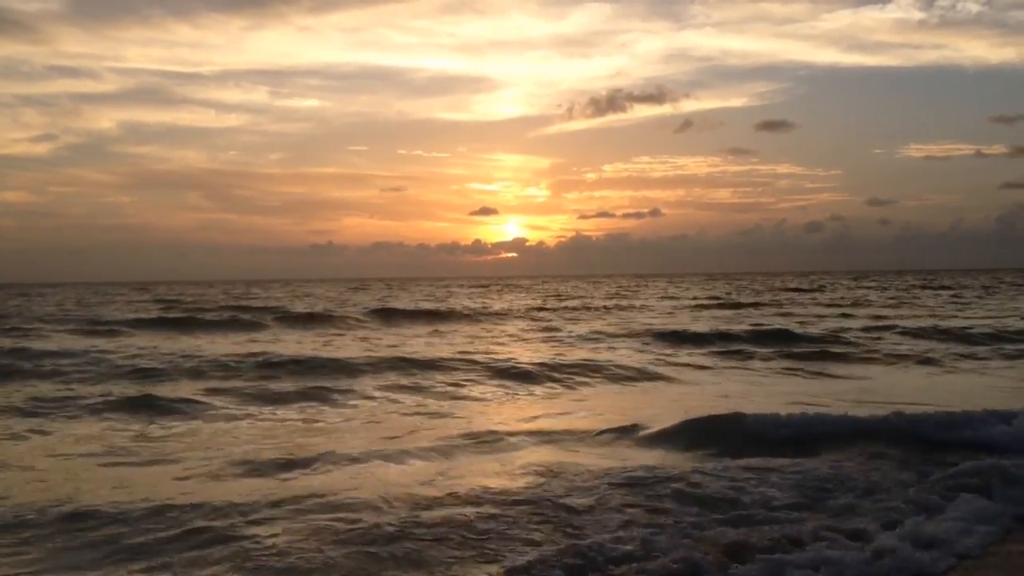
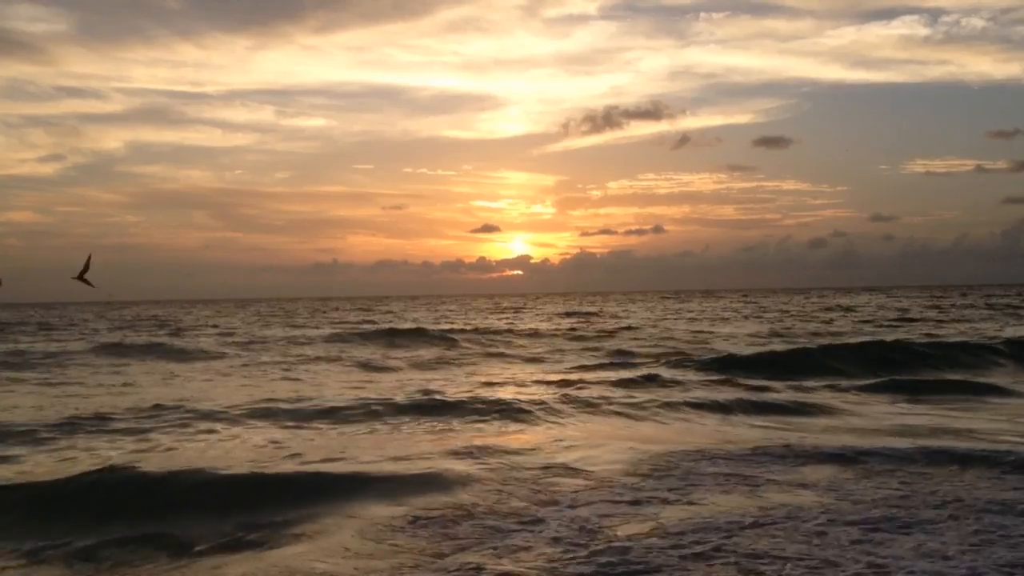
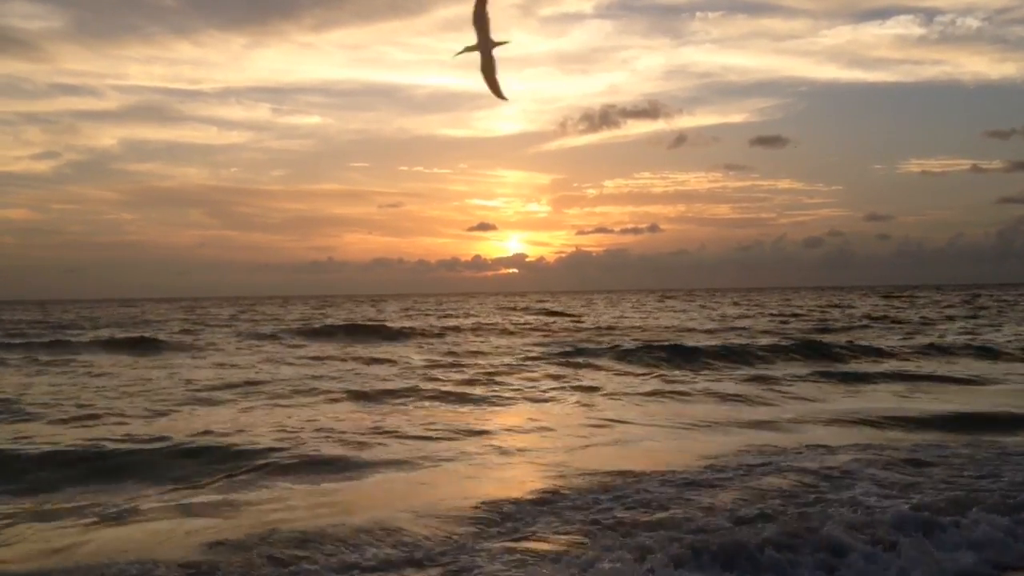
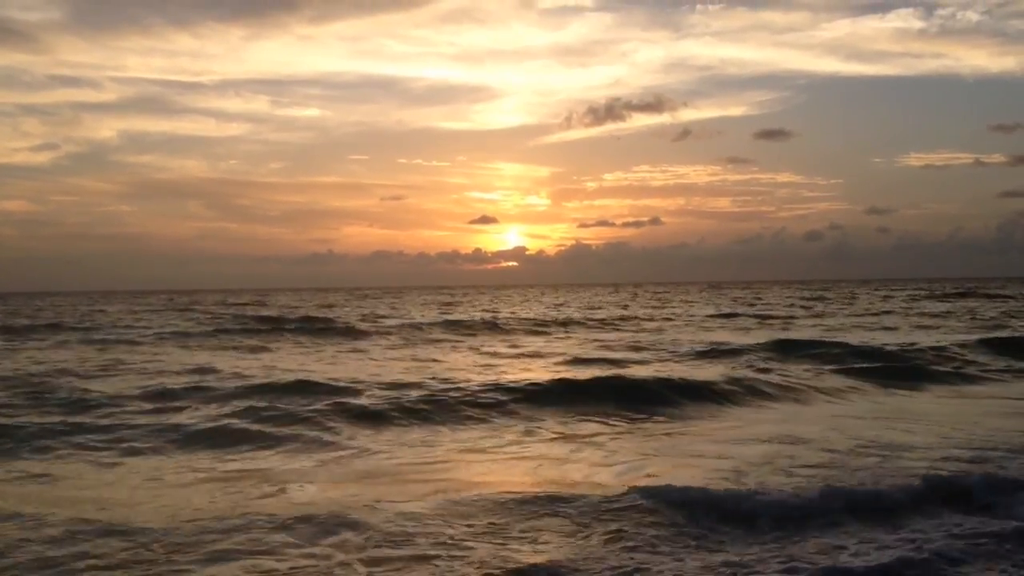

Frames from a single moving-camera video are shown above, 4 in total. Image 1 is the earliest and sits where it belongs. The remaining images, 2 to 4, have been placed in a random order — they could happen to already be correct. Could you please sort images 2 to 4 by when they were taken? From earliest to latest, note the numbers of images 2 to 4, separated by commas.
4, 3, 2
